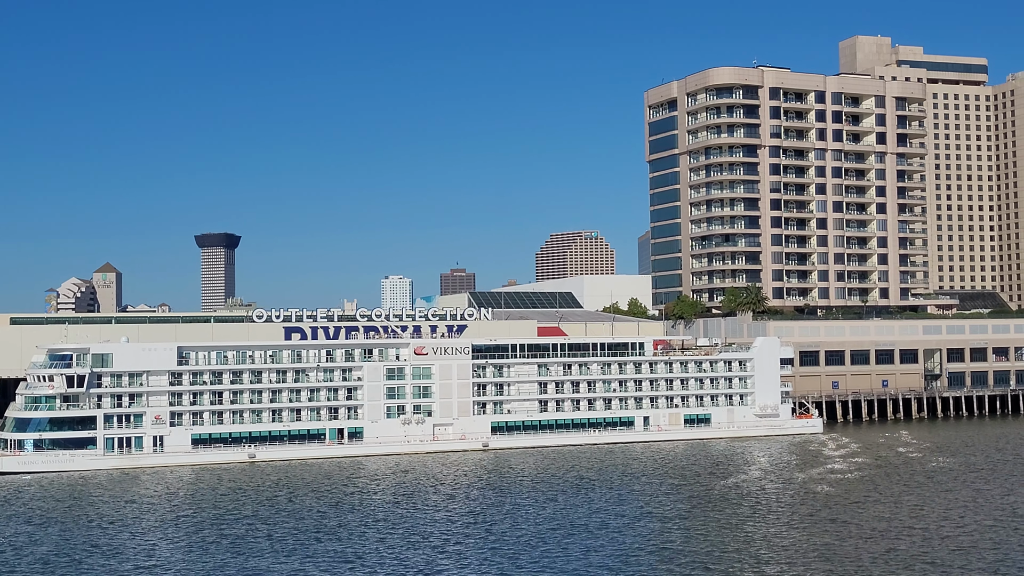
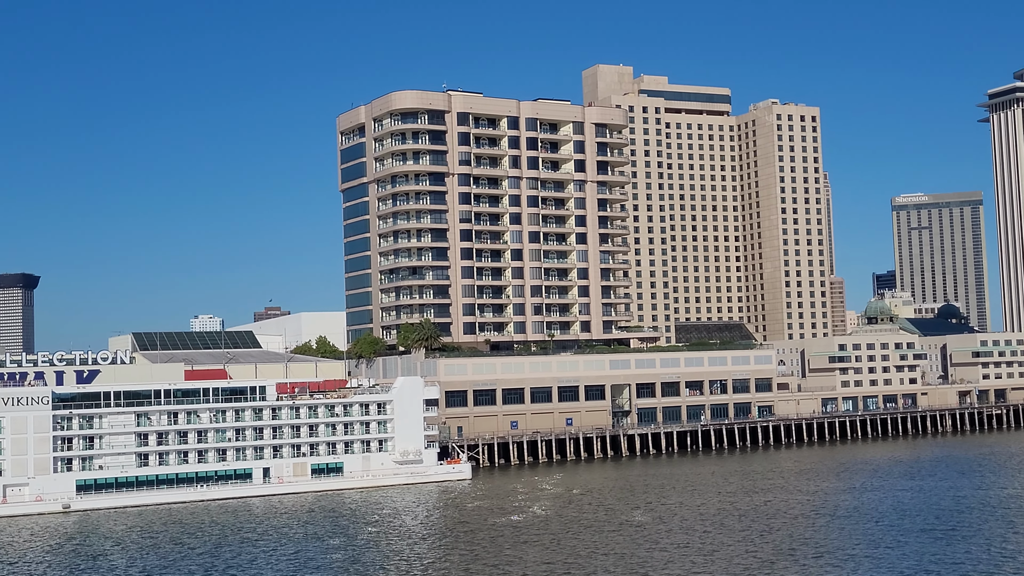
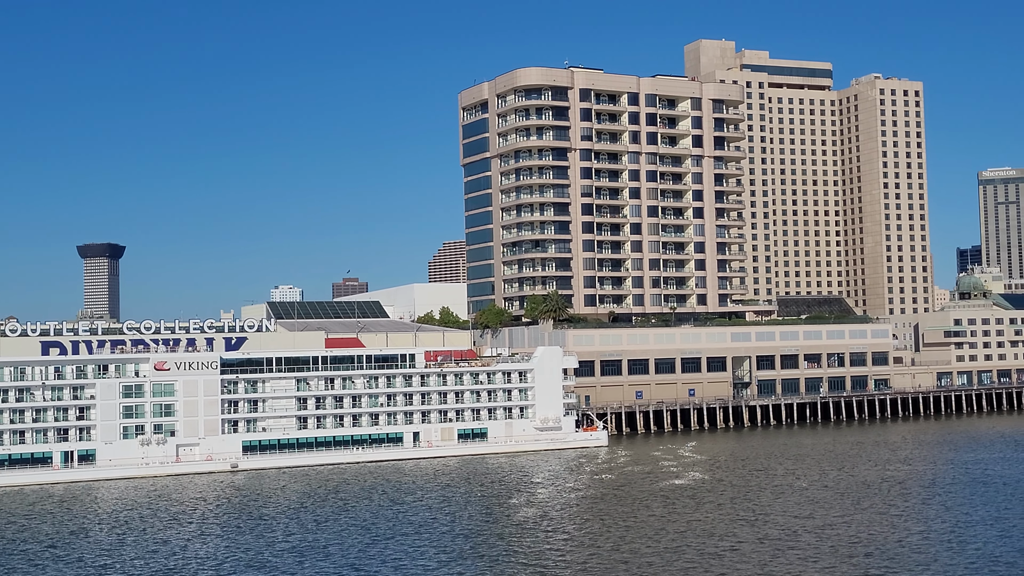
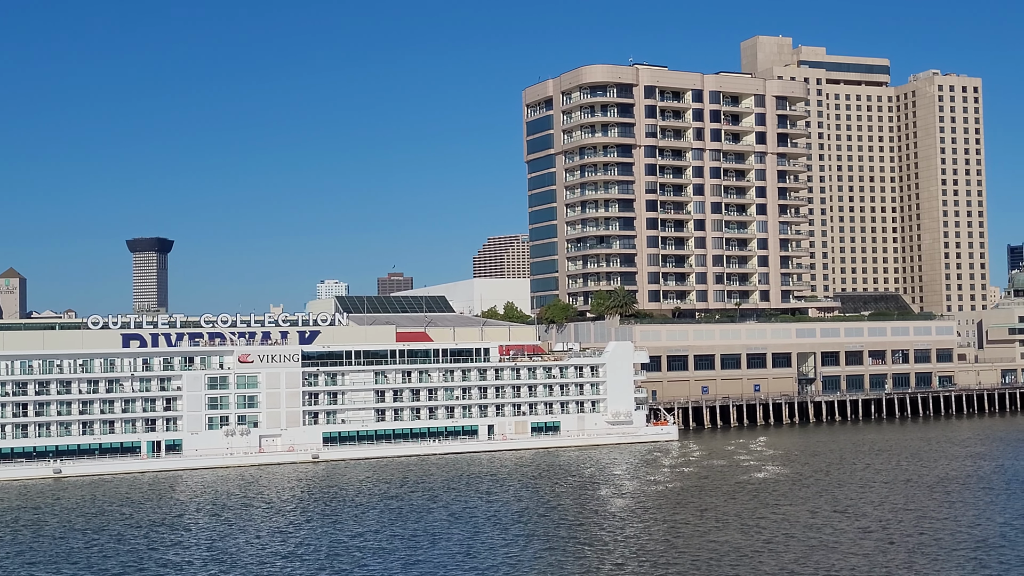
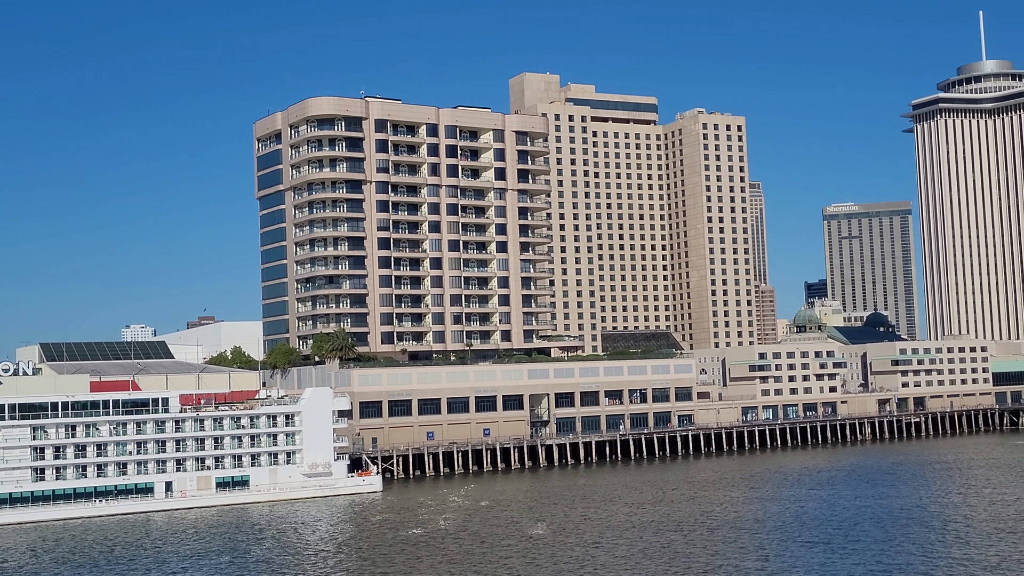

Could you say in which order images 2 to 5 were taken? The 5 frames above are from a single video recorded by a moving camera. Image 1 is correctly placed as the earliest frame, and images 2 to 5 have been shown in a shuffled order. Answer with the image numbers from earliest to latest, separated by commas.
4, 3, 2, 5
